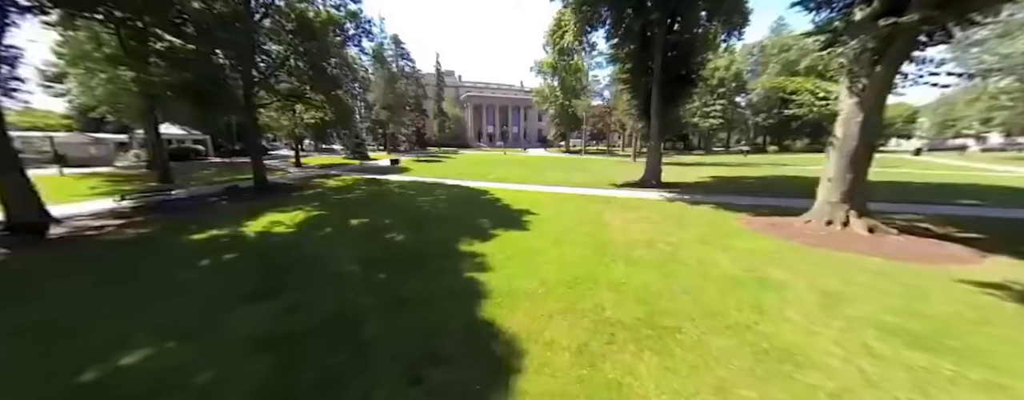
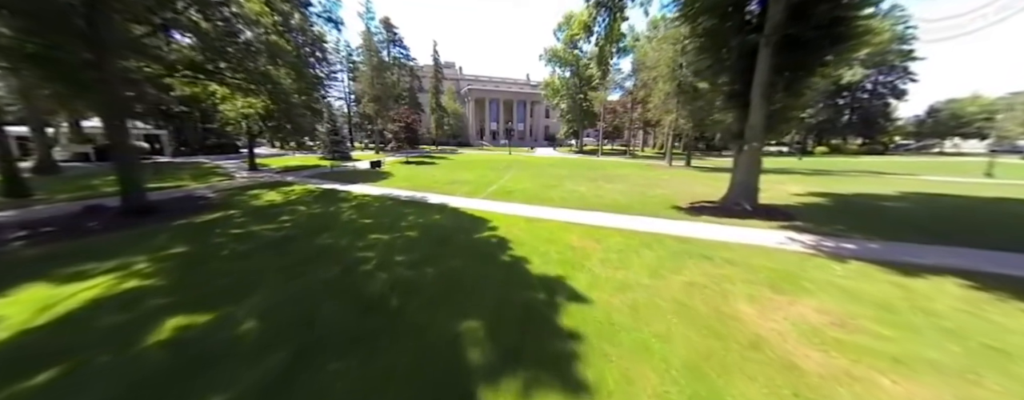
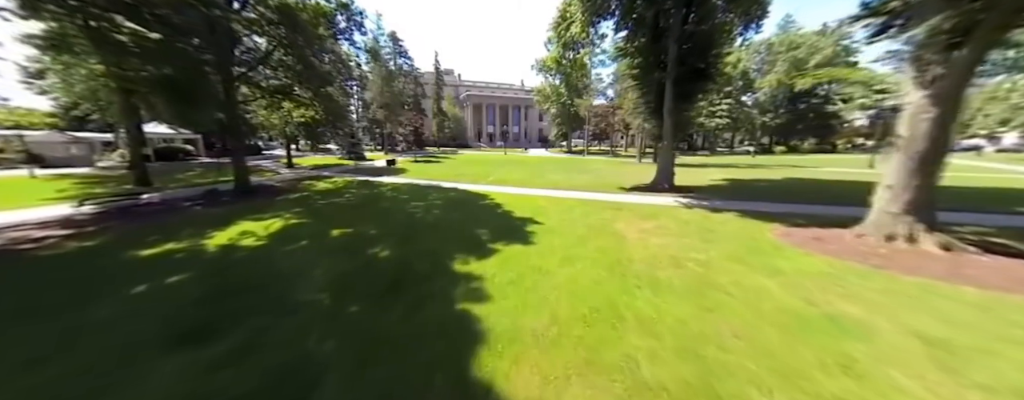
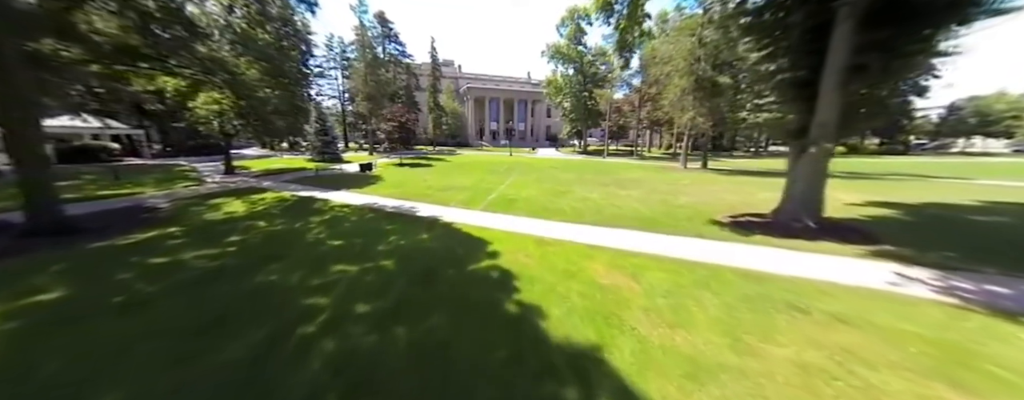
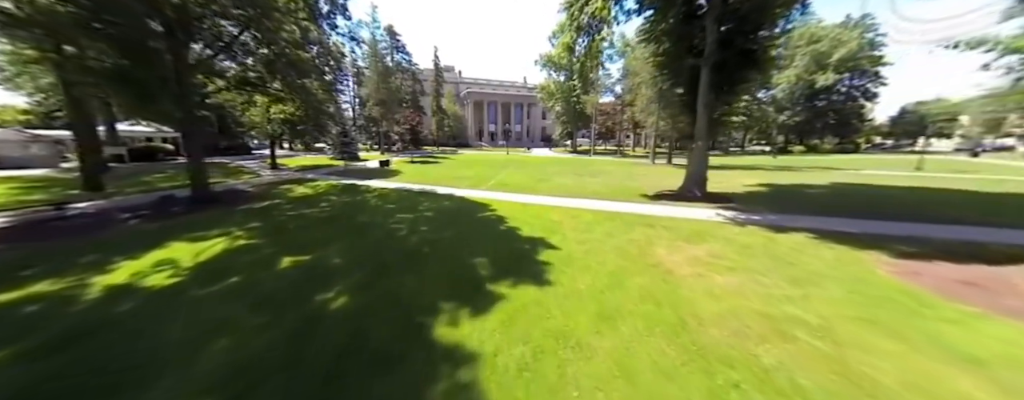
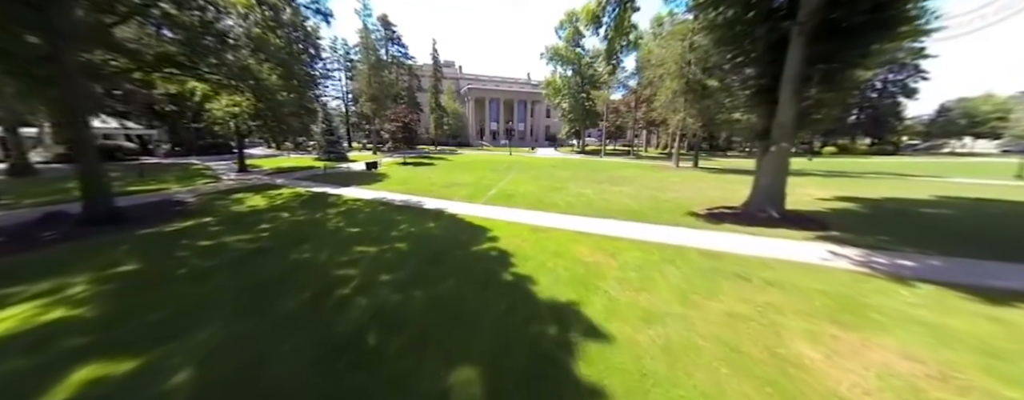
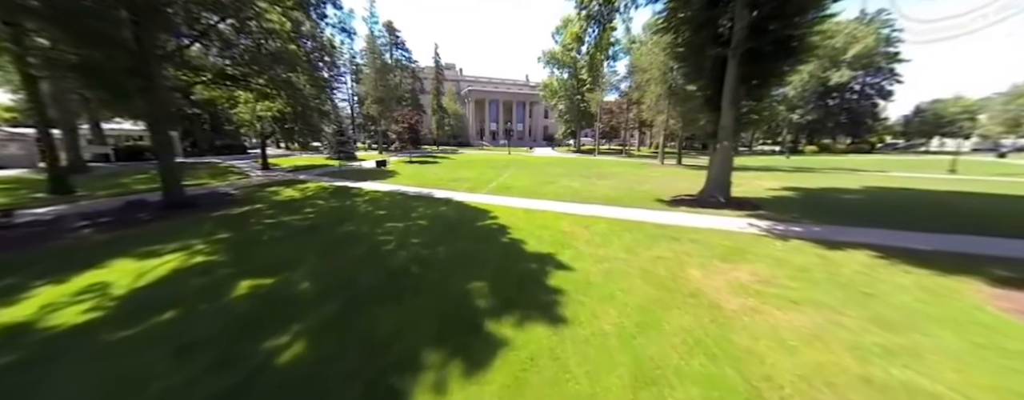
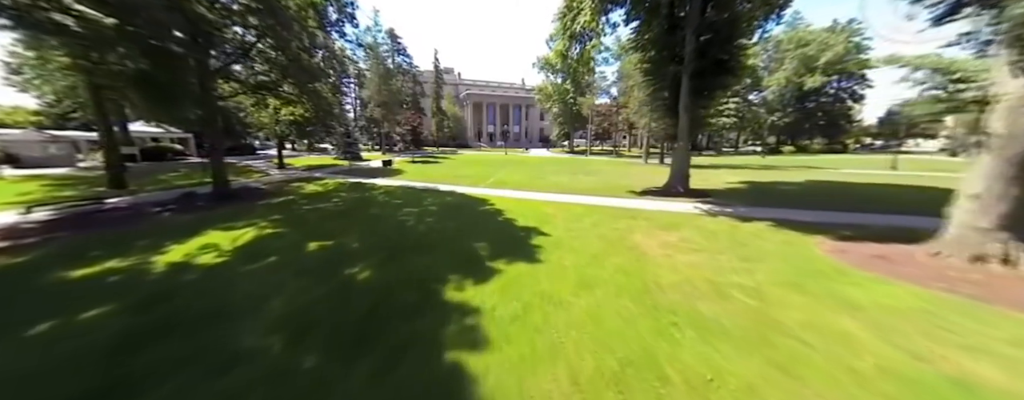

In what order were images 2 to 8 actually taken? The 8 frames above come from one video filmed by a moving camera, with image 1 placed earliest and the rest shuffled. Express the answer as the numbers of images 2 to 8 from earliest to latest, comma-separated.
3, 8, 5, 7, 2, 6, 4
